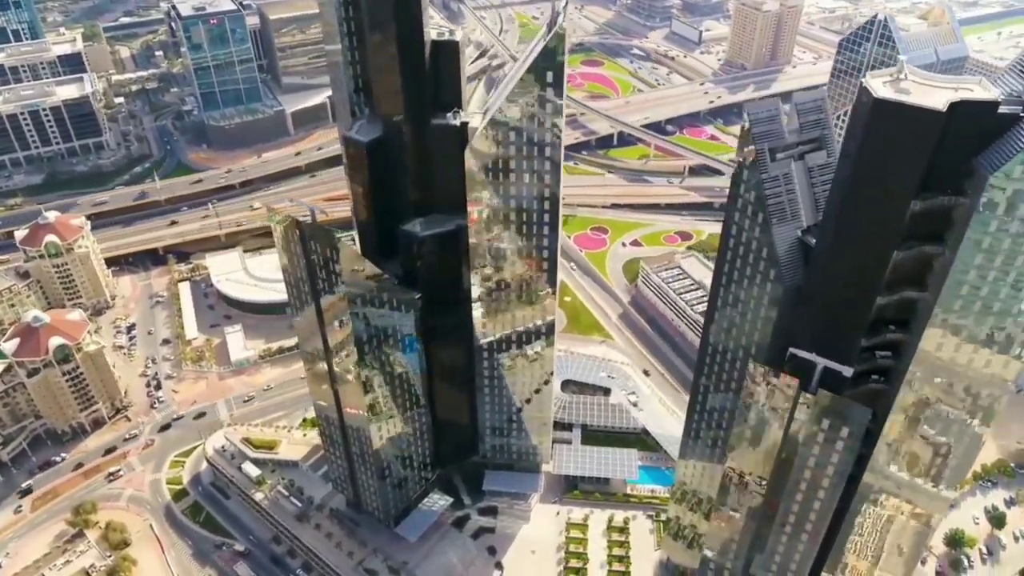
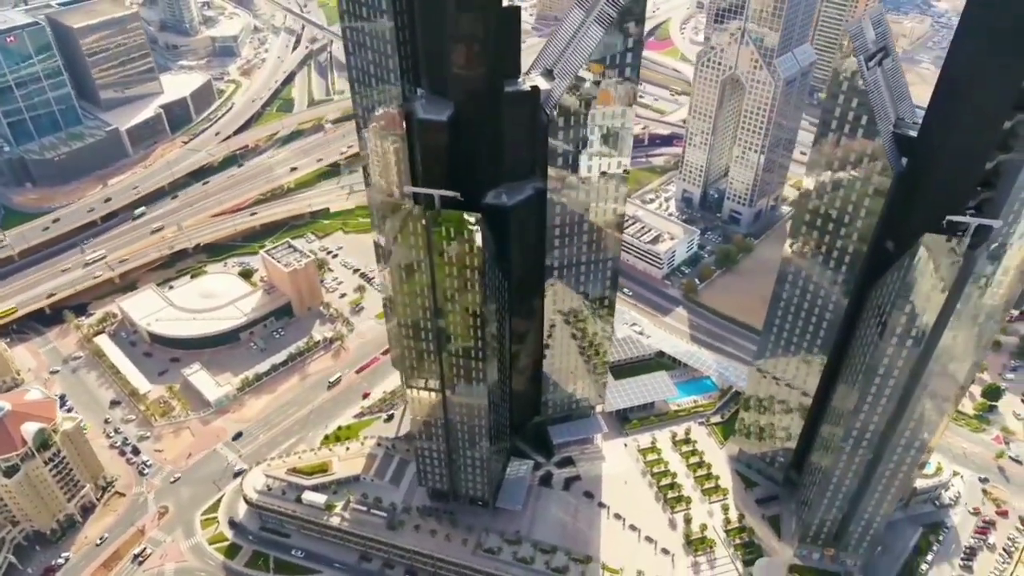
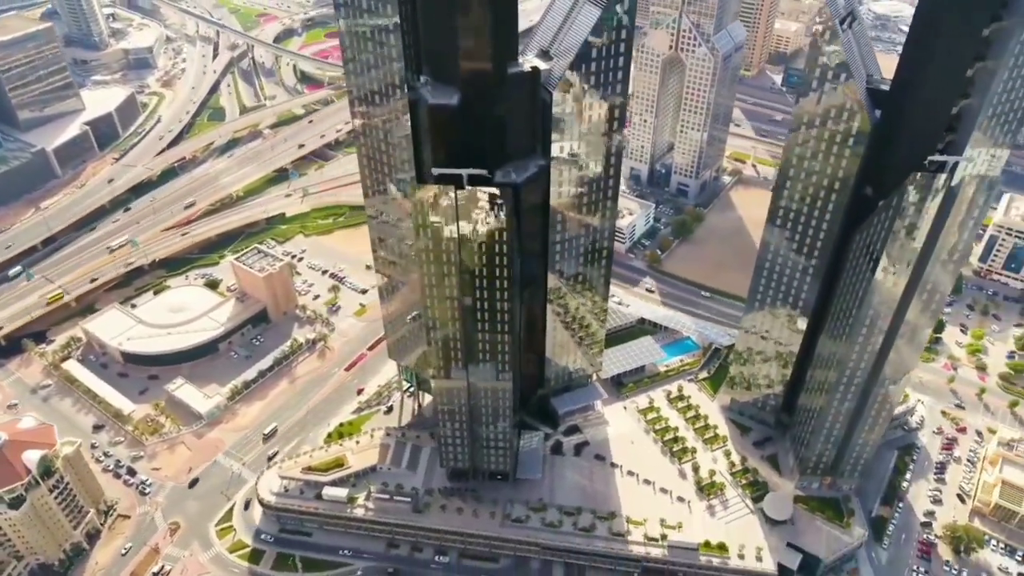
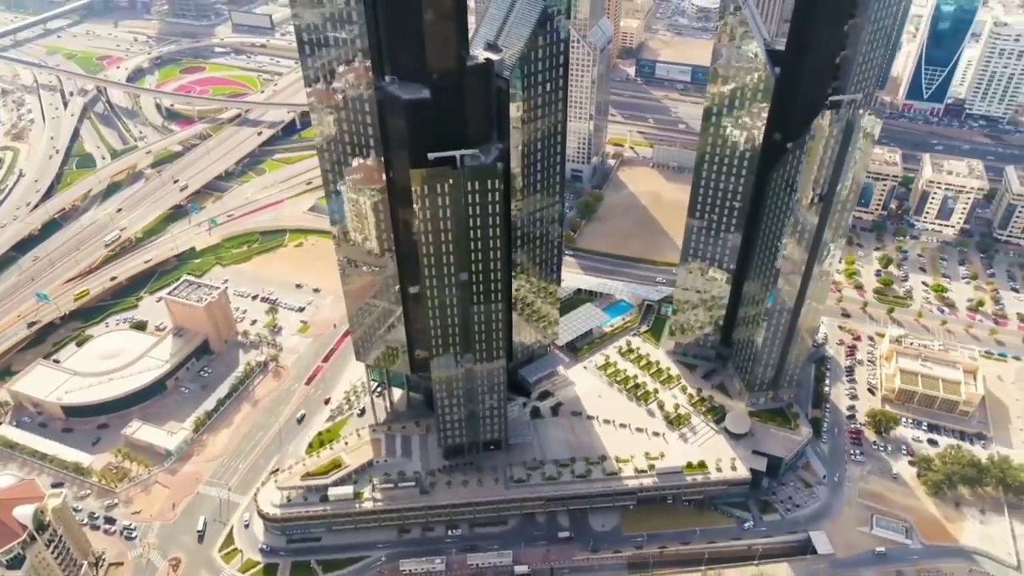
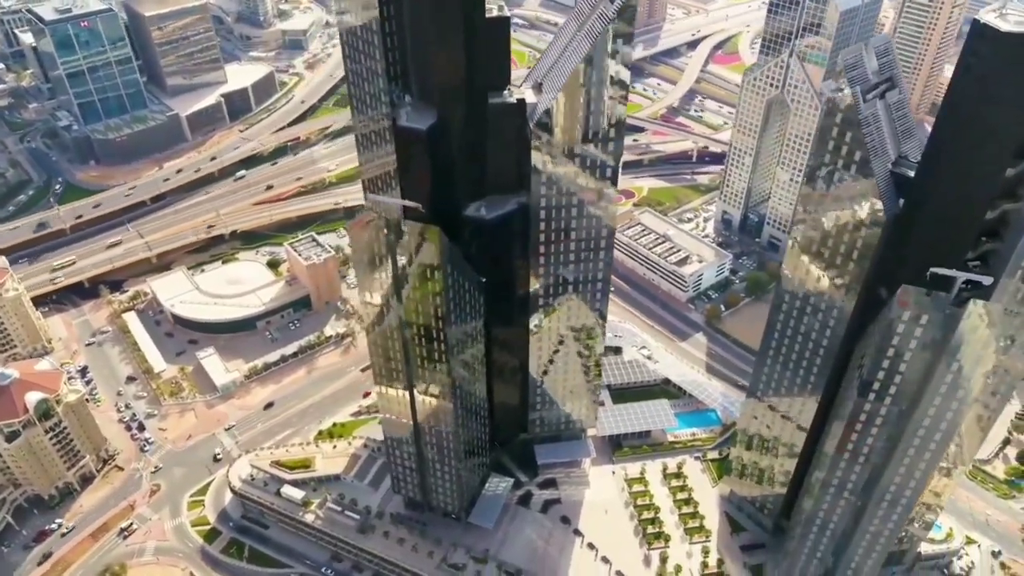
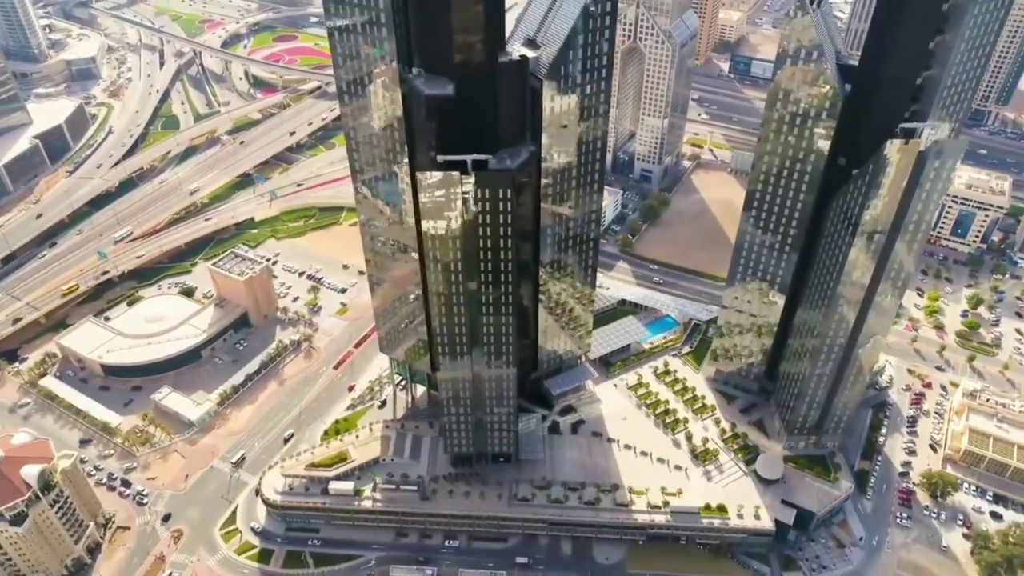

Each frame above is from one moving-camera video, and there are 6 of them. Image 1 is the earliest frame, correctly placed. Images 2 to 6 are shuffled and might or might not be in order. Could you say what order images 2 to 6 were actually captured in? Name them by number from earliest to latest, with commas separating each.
5, 2, 3, 6, 4
